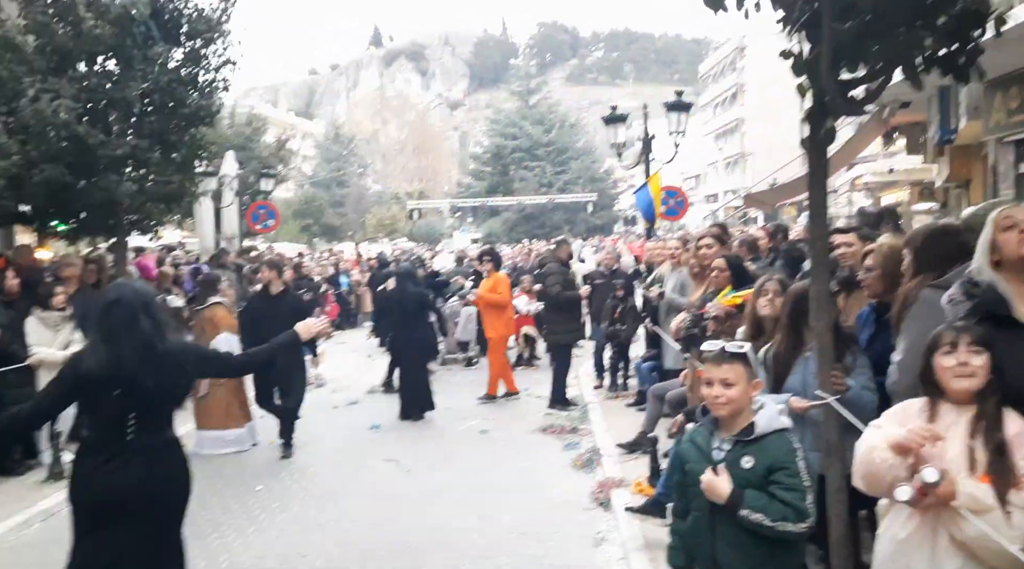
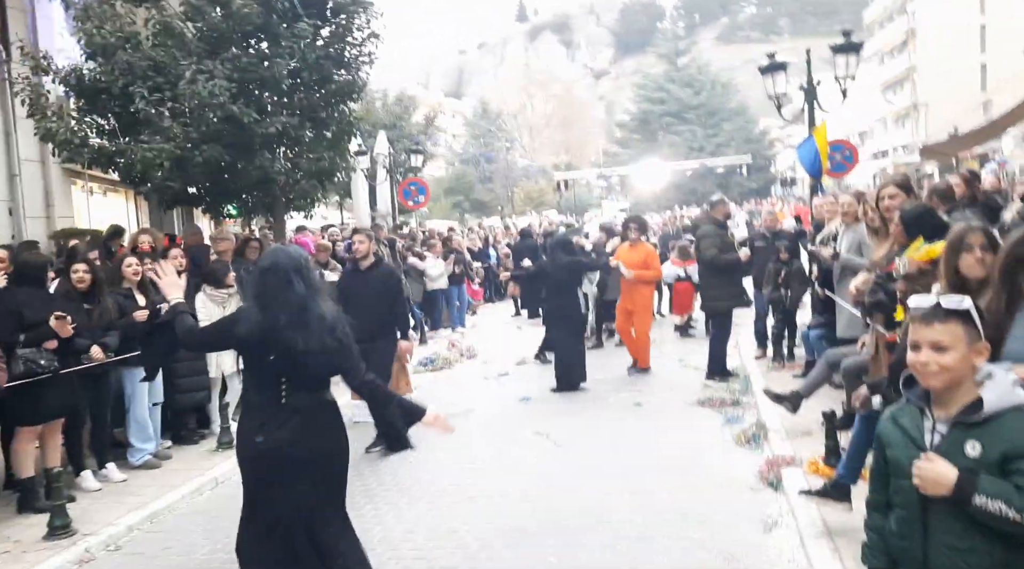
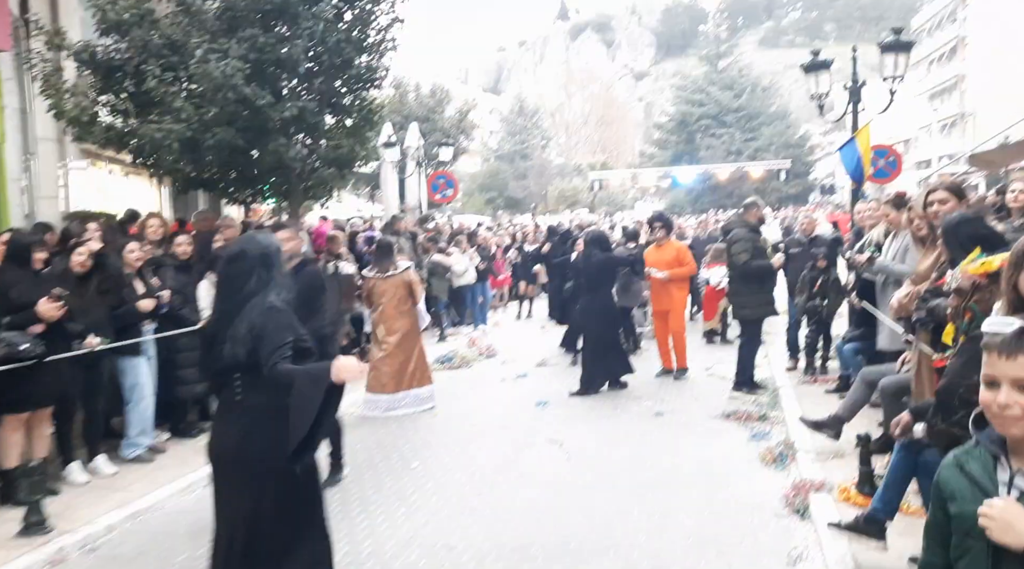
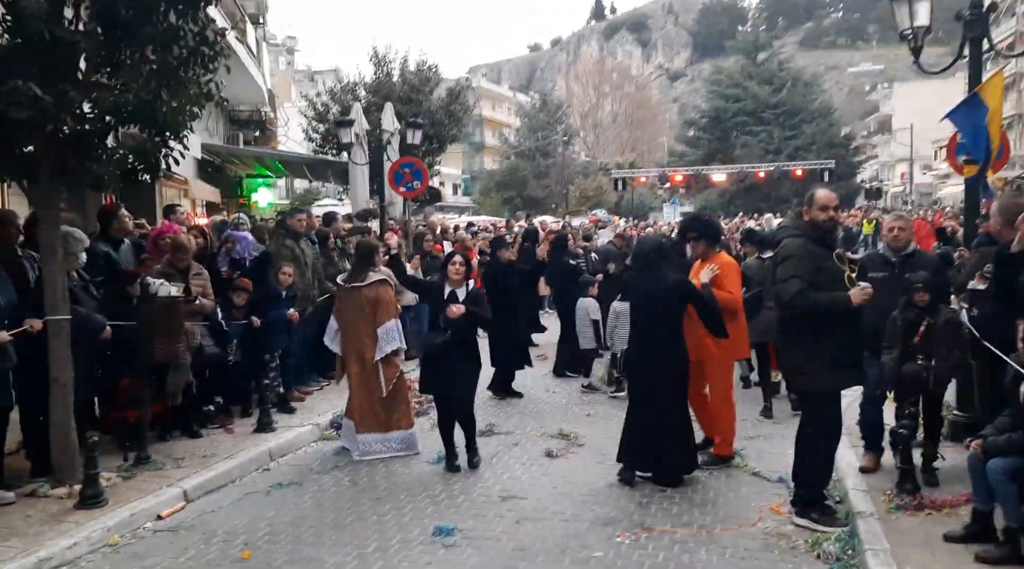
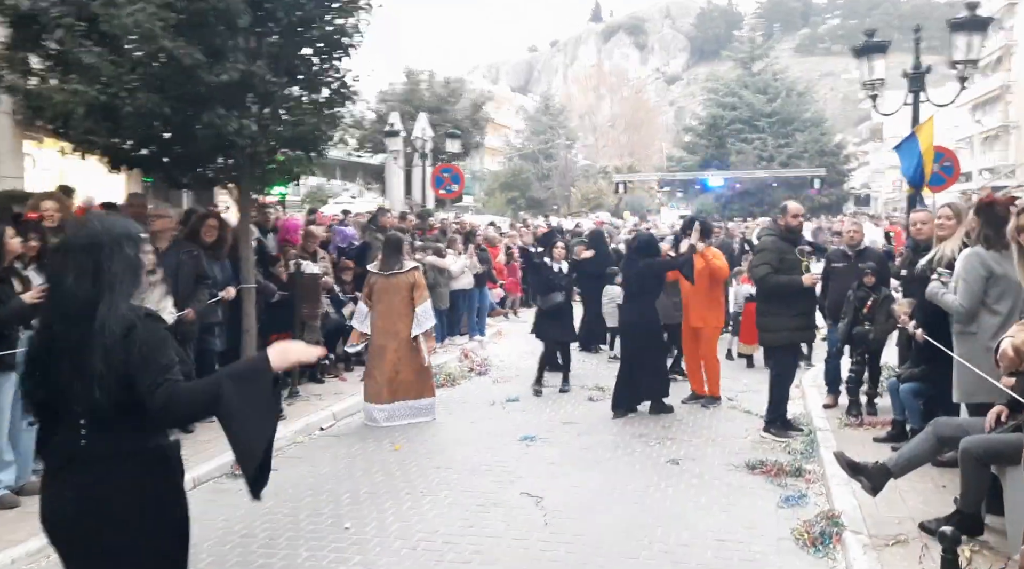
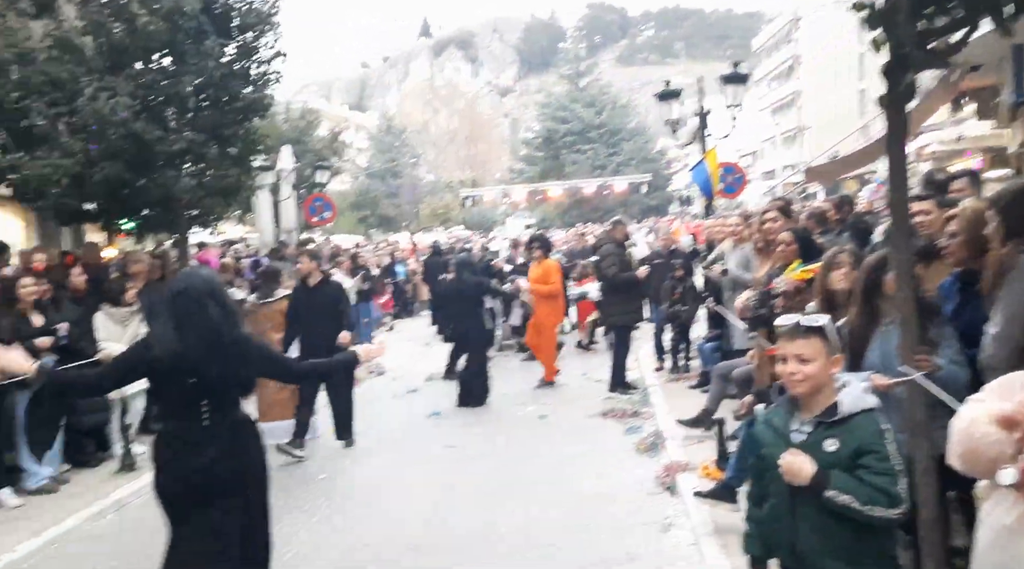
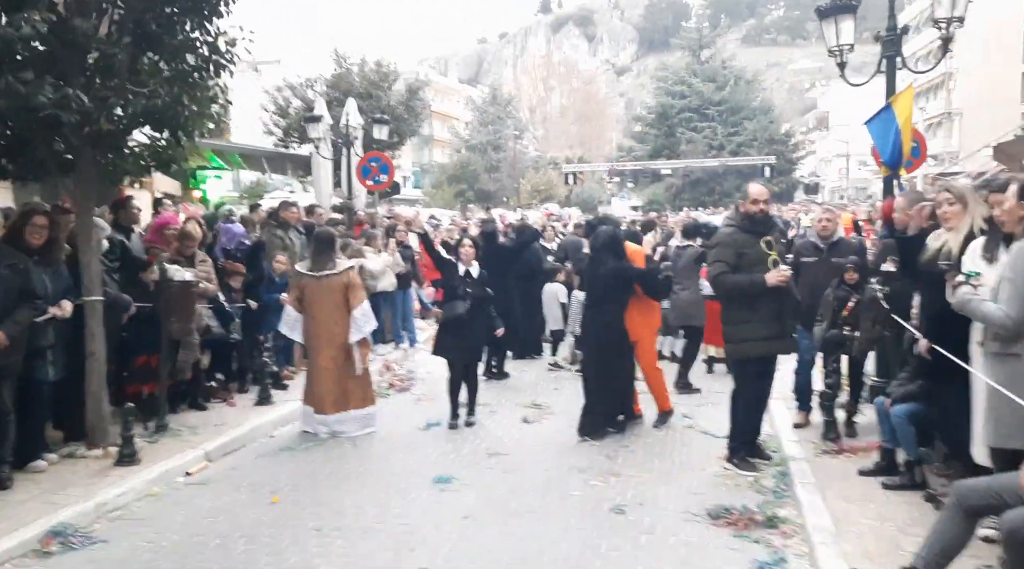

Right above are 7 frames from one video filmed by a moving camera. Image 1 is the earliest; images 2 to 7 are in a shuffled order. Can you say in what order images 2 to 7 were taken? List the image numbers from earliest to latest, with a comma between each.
6, 2, 3, 5, 7, 4
